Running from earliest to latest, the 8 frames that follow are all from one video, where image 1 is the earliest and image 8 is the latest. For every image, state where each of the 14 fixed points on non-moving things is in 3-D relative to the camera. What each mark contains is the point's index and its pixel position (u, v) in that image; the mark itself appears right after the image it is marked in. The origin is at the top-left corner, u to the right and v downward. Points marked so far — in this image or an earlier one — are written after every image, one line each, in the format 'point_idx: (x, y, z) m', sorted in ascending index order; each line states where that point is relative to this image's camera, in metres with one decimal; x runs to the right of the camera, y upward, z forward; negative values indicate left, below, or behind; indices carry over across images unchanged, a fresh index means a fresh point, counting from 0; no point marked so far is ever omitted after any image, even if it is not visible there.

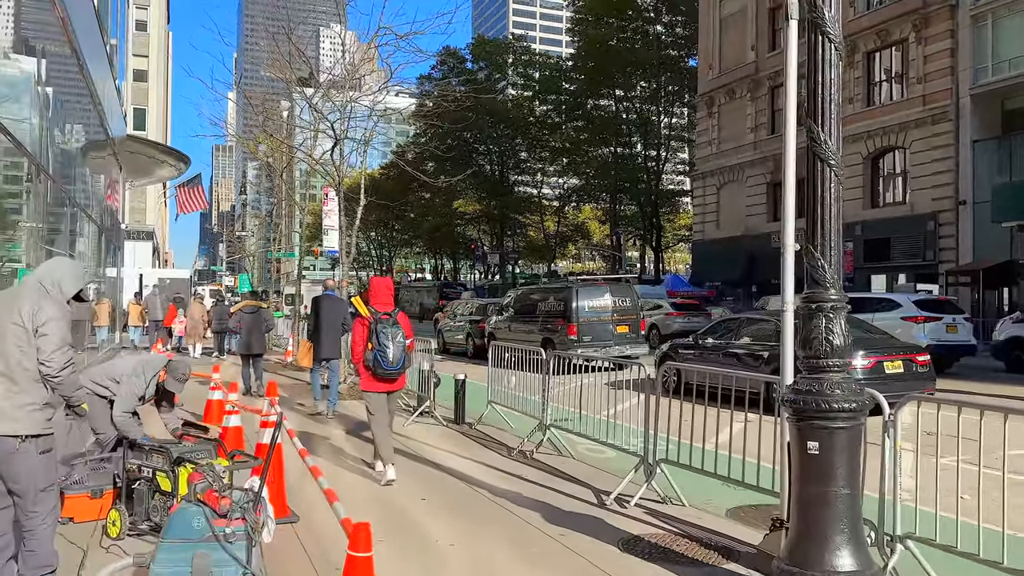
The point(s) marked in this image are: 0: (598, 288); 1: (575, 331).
0: (+1.6, 0.0, +13.8) m
1: (+1.1, -0.8, +13.6) m
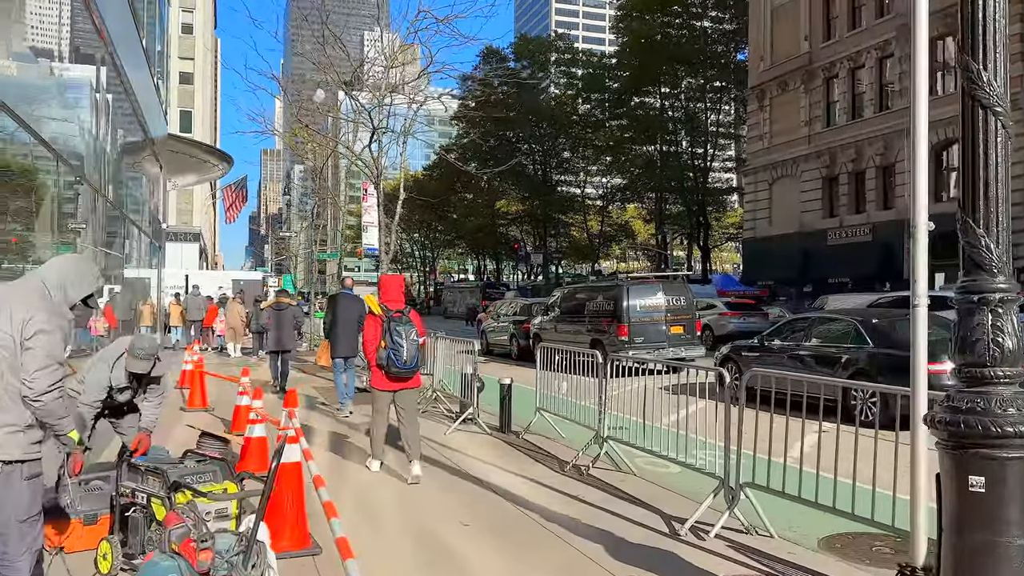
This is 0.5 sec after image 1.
0: (+2.4, 0.0, +13.1) m
1: (+1.9, -0.7, +12.9) m
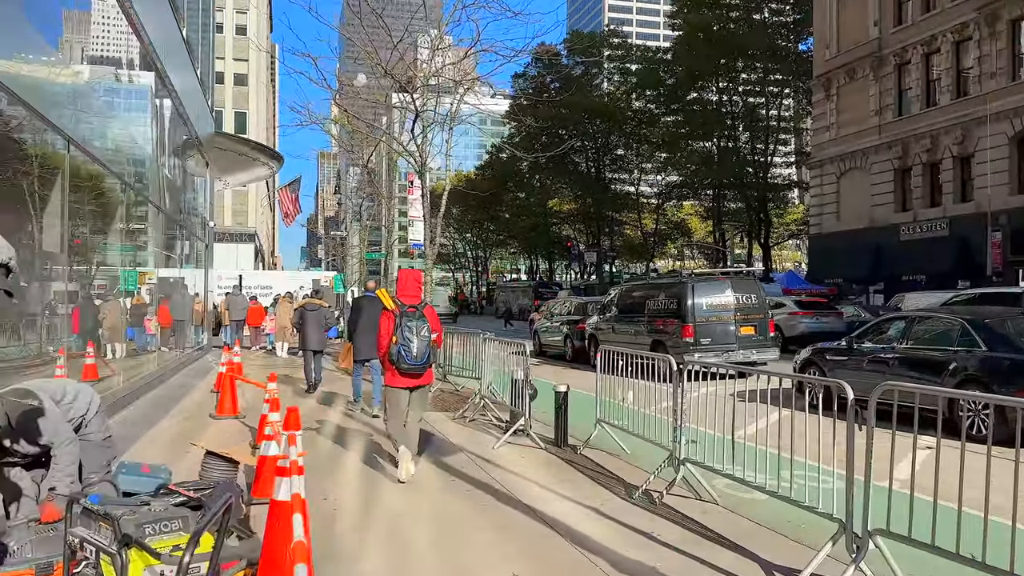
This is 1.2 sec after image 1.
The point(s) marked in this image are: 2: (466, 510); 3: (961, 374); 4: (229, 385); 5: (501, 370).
0: (+3.2, +0.1, +12.1) m
1: (+2.8, -0.7, +11.9) m
2: (-0.3, -1.5, +5.1) m
3: (+4.9, -0.9, +8.5) m
4: (-2.9, -1.0, +8.0) m
5: (-0.1, -0.8, +7.7) m
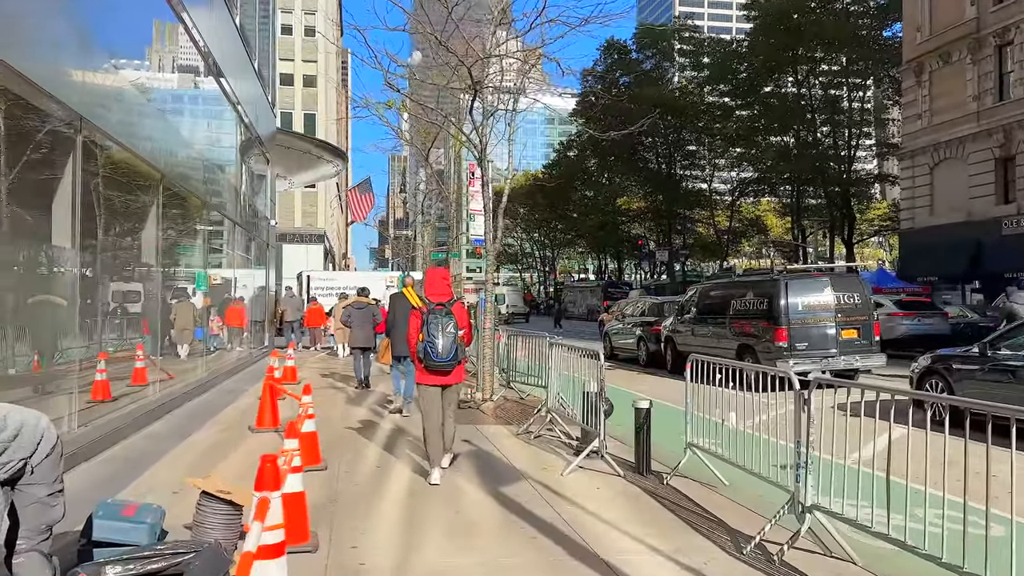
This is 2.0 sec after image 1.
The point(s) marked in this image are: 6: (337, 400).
0: (+4.2, +0.1, +10.8) m
1: (+3.7, -0.7, +10.7) m
2: (+0.1, -1.4, +4.2) m
3: (+5.5, -0.9, +7.1) m
4: (-2.3, -1.0, +7.3) m
5: (+0.5, -0.8, +6.7) m
6: (-2.2, -1.4, +9.7) m
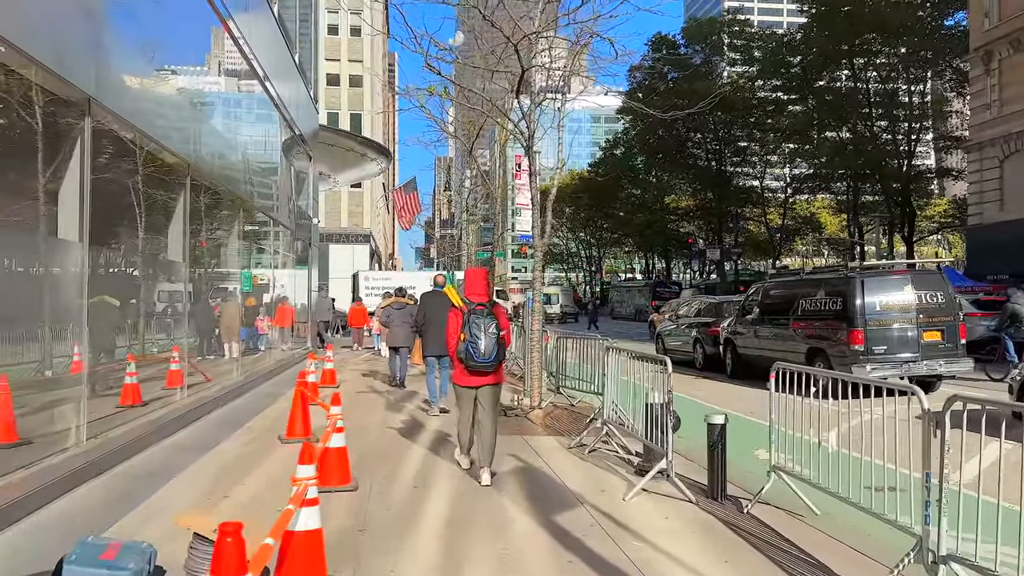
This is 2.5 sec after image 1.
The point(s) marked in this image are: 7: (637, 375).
0: (+4.9, +0.1, +9.9) m
1: (+4.4, -0.6, +9.9) m
2: (+0.4, -1.4, +3.5) m
3: (+5.9, -0.9, +6.1) m
4: (-1.8, -1.0, +6.8) m
5: (+0.9, -0.8, +6.0) m
6: (-1.6, -1.4, +9.2) m
7: (+1.0, -0.7, +5.9) m
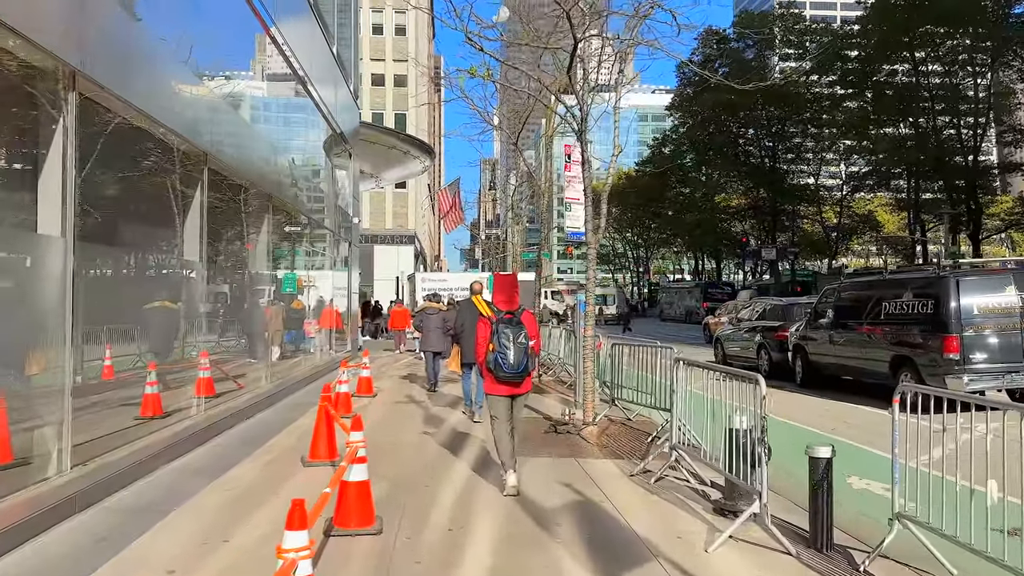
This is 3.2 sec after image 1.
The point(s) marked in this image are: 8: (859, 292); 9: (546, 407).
0: (+5.4, +0.1, +8.9) m
1: (+5.0, -0.7, +8.8) m
2: (+0.6, -1.4, +2.7) m
3: (+6.3, -0.9, +5.0) m
4: (-1.4, -1.0, +6.1) m
5: (+1.3, -0.8, +5.2) m
6: (-1.1, -1.4, +8.5) m
7: (+1.3, -0.7, +5.0) m
8: (+4.7, 0.0, +10.7) m
9: (+0.4, -1.4, +9.1) m
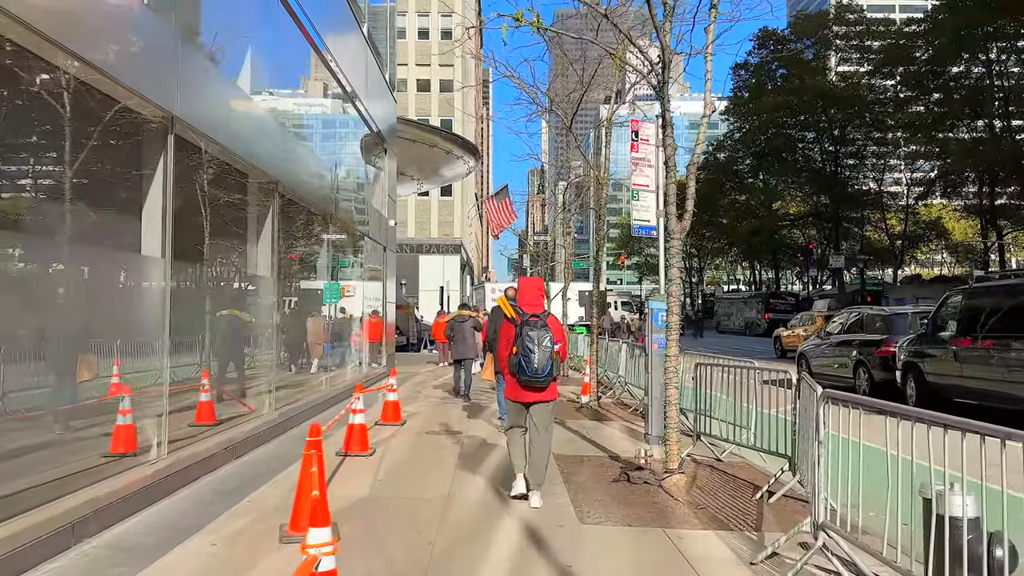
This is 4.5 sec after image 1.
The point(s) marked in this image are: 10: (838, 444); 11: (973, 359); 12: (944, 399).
0: (+5.9, +0.1, +6.9) m
1: (+5.5, -0.7, +6.9) m
2: (+0.7, -1.4, +1.1) m
3: (+6.6, -0.9, +3.0) m
4: (-1.1, -1.0, +4.6) m
5: (+1.6, -0.8, +3.5) m
6: (-0.5, -1.4, +6.9) m
7: (+1.6, -0.7, +3.4) m
8: (+5.3, -0.1, +8.8) m
9: (+0.9, -1.5, +7.5) m
10: (+1.6, -0.7, +4.1) m
11: (+5.2, -0.8, +8.9) m
12: (+5.4, -1.4, +9.8) m
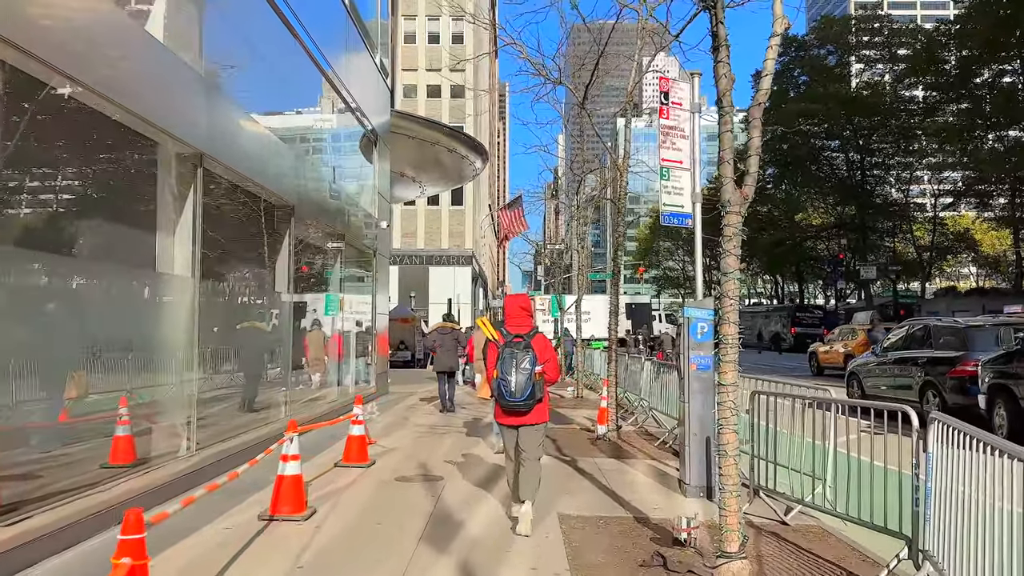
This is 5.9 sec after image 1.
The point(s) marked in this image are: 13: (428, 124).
0: (+5.9, 0.0, +5.2) m
1: (+5.4, -0.7, +5.2) m
2: (+0.5, -1.3, -0.5) m
3: (+6.4, -0.8, +1.3) m
4: (-1.1, -1.0, +3.0) m
5: (+1.5, -0.7, +1.9) m
6: (-0.6, -1.5, +5.3) m
7: (+1.5, -0.6, +1.8) m
8: (+5.3, -0.1, +7.1) m
9: (+0.9, -1.5, +5.9) m
10: (+1.5, -0.7, +2.4) m
11: (+5.2, -0.9, +7.2) m
12: (+5.4, -1.5, +8.1) m
13: (-1.9, +3.7, +18.0) m
